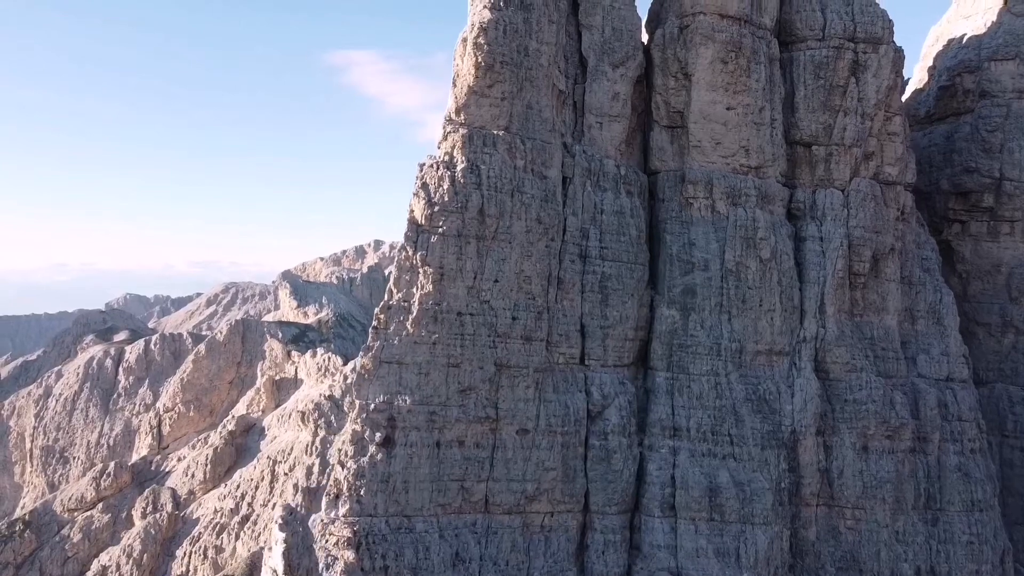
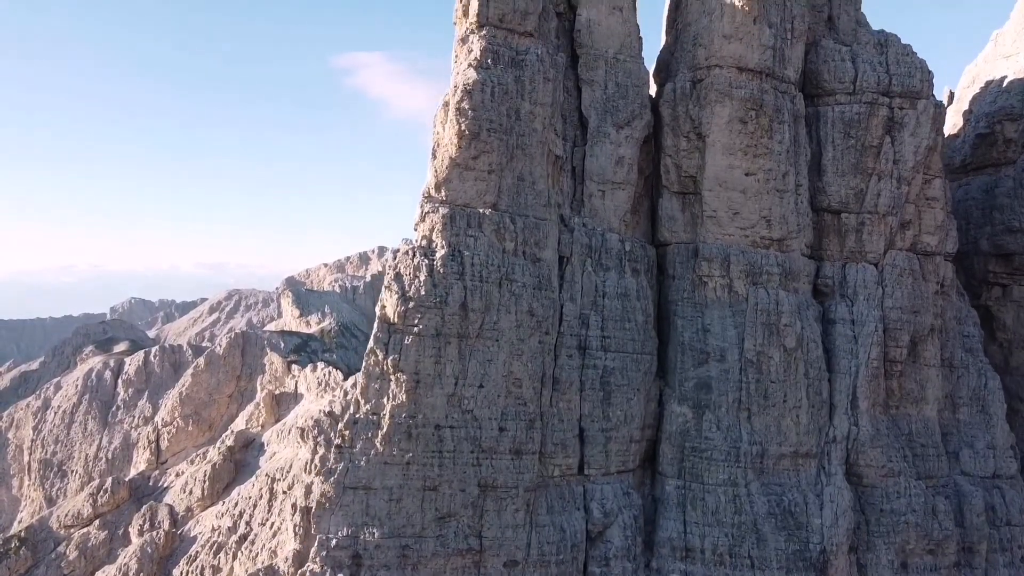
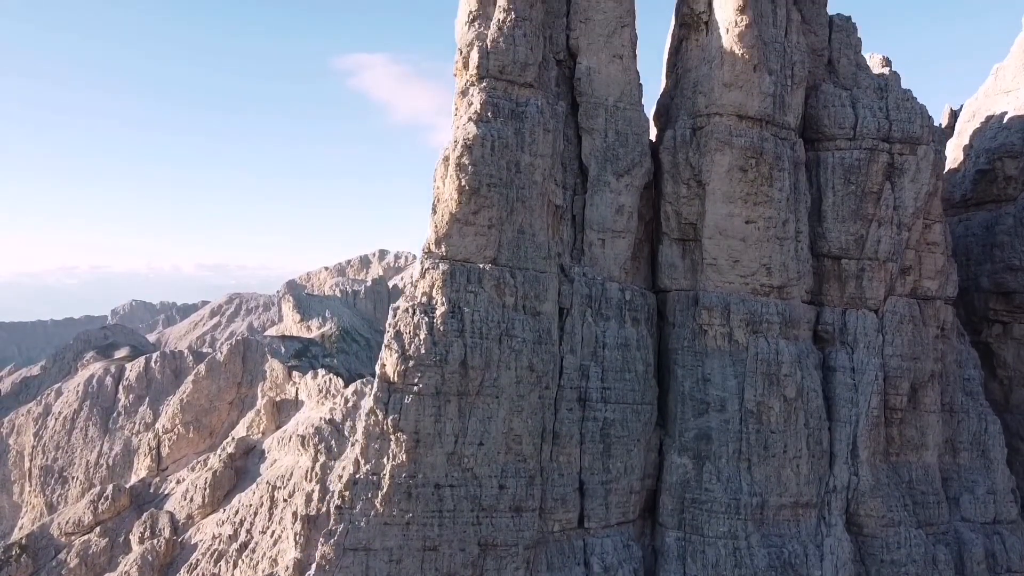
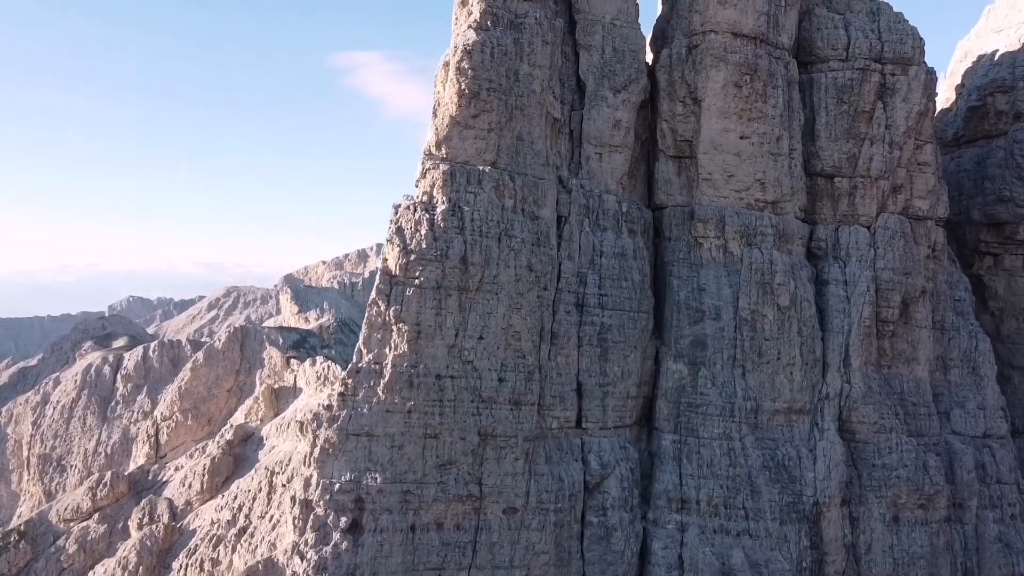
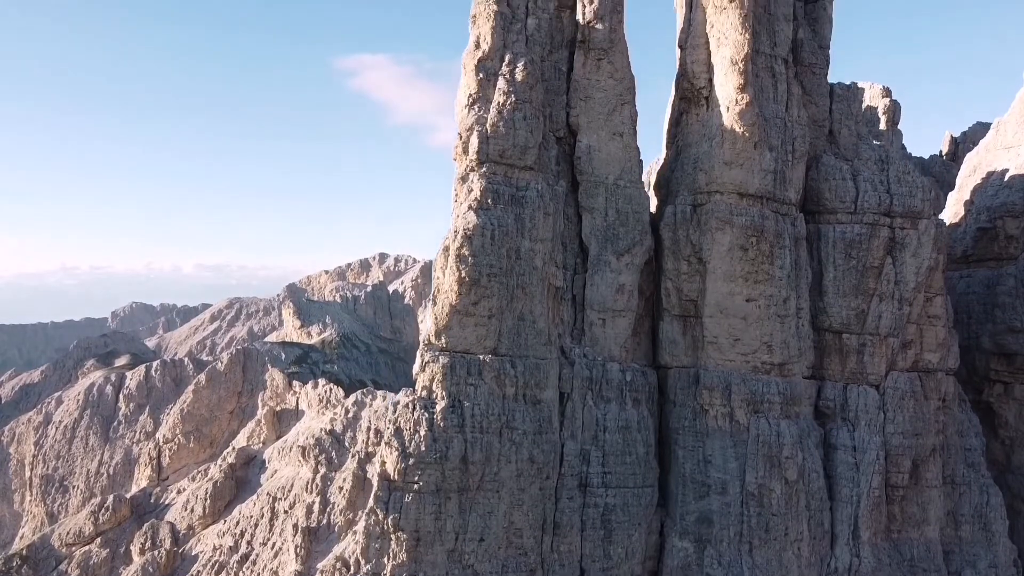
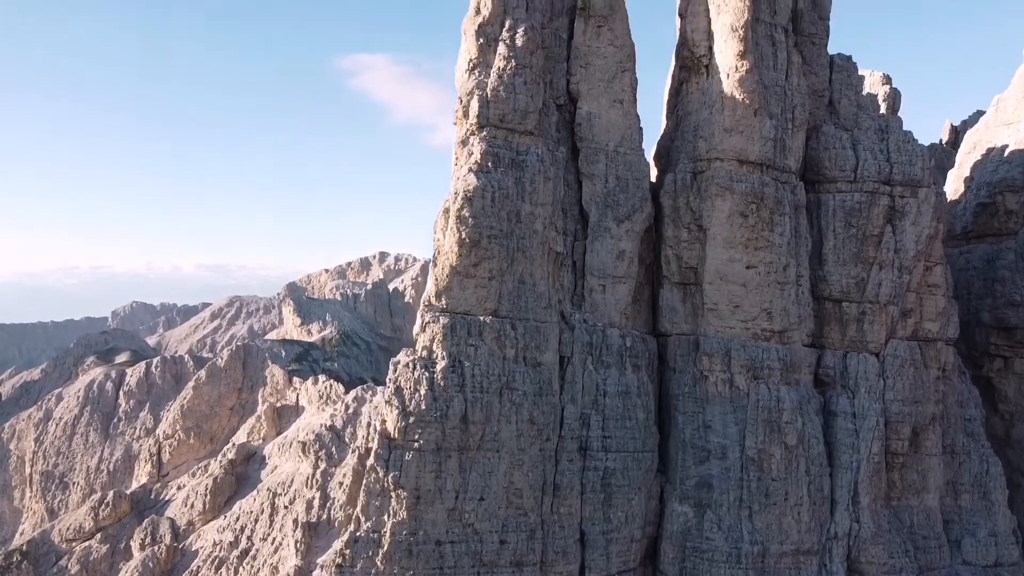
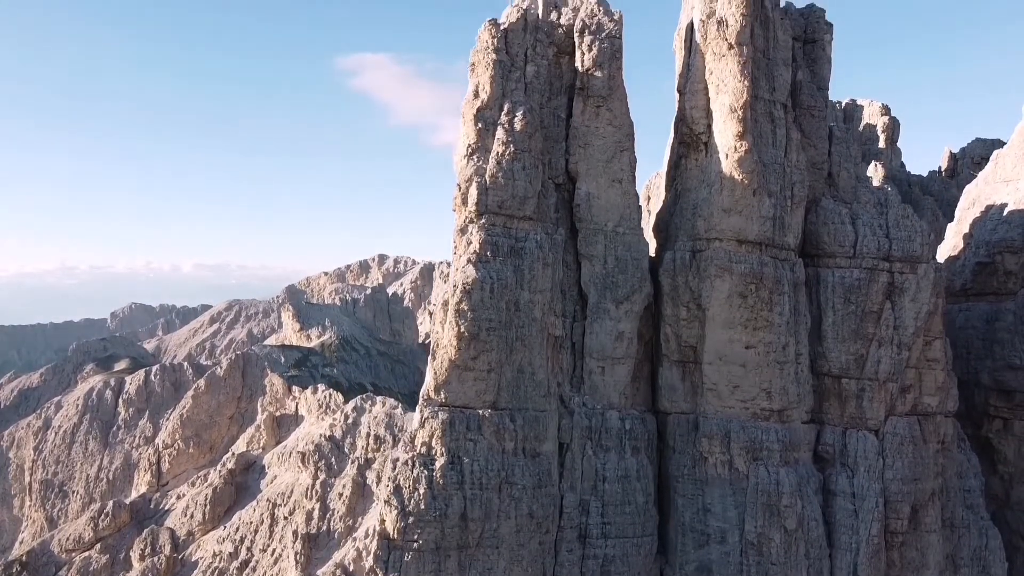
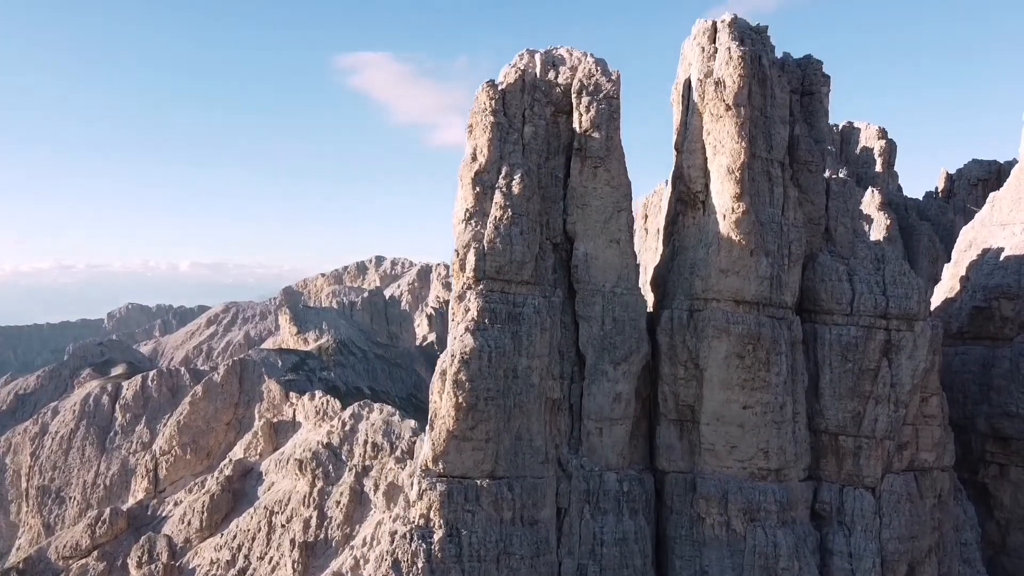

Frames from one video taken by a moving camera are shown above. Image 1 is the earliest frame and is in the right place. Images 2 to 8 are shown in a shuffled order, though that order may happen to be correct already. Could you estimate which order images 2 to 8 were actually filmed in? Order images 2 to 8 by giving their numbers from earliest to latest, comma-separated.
4, 2, 3, 6, 5, 7, 8
